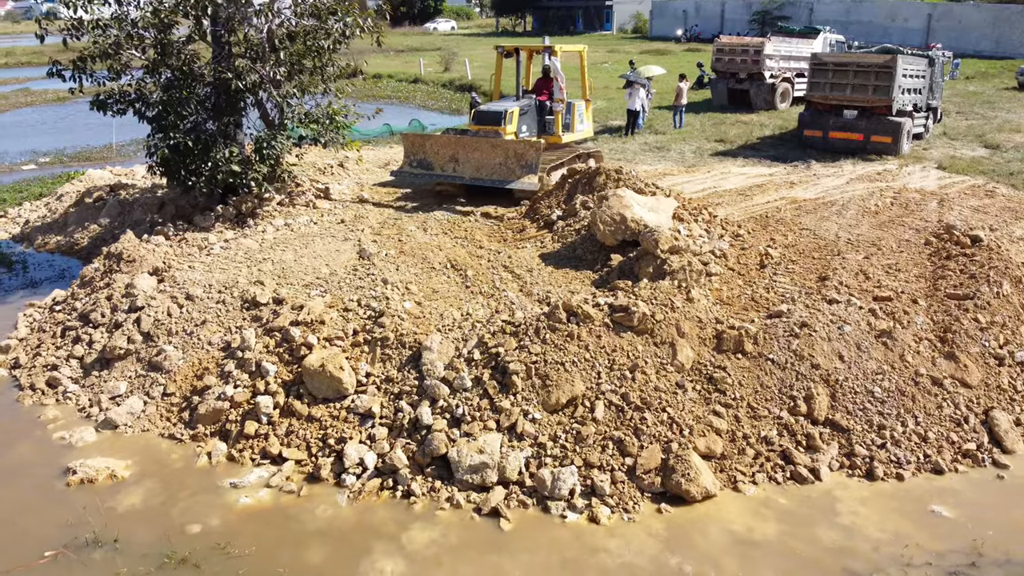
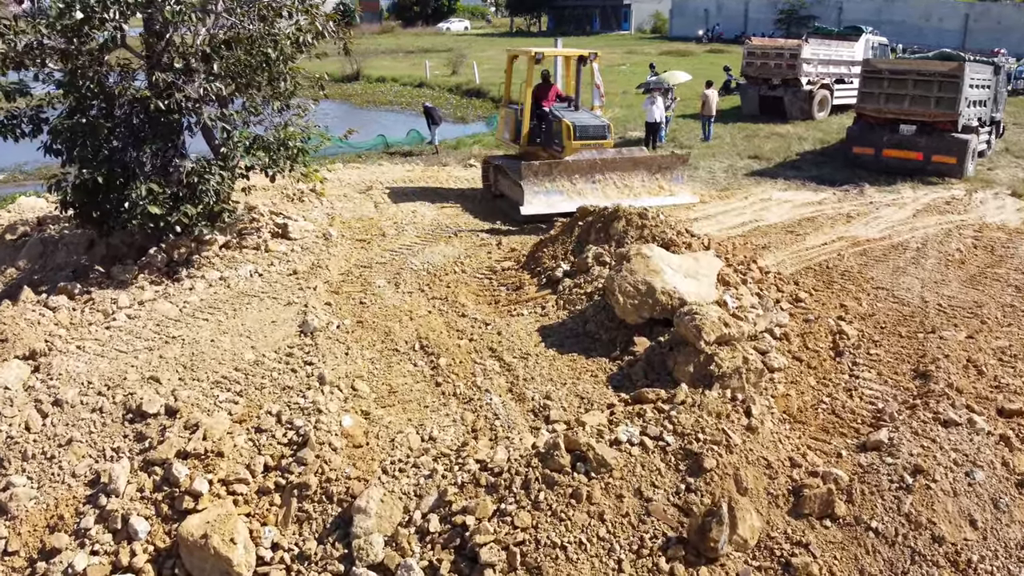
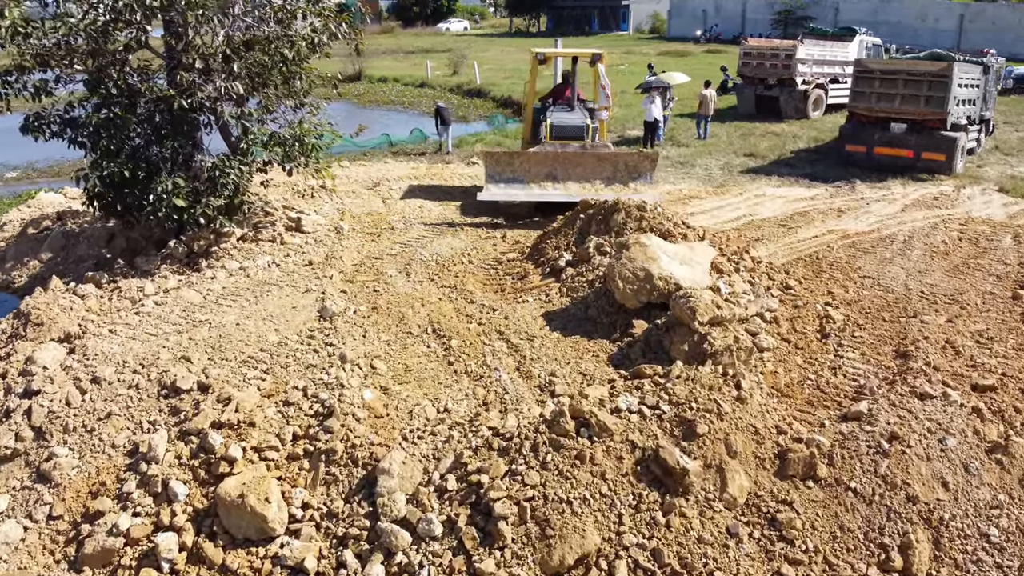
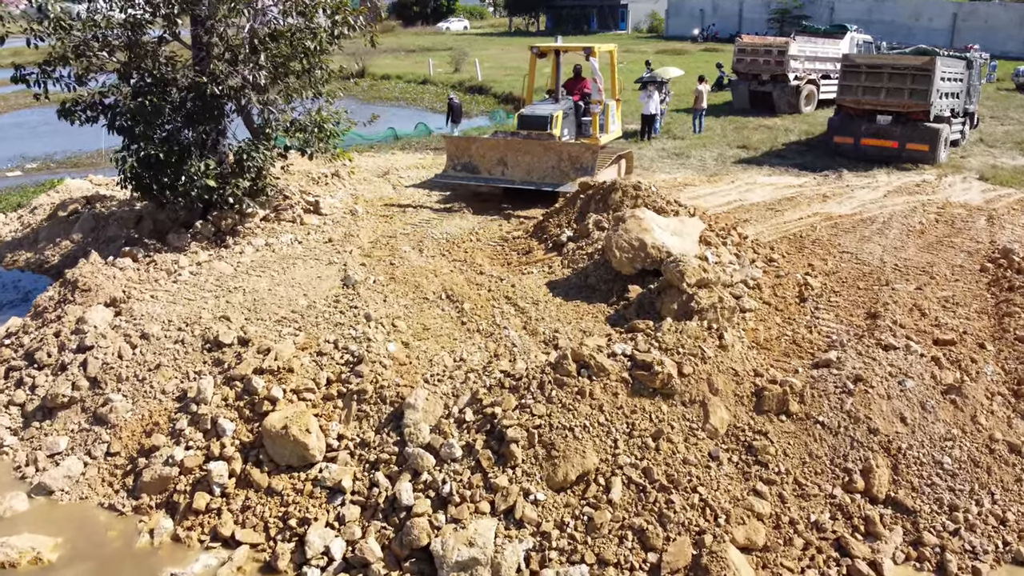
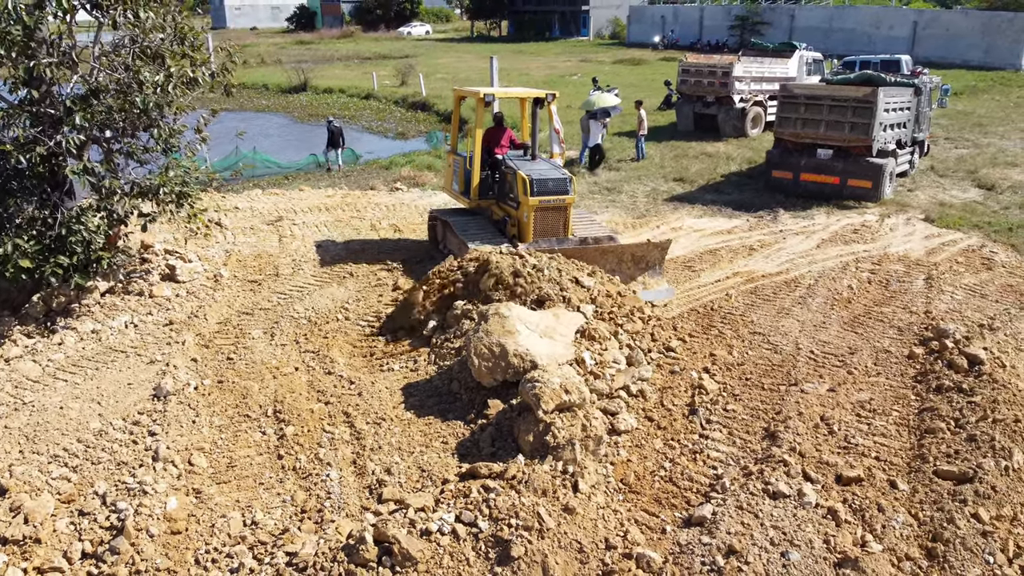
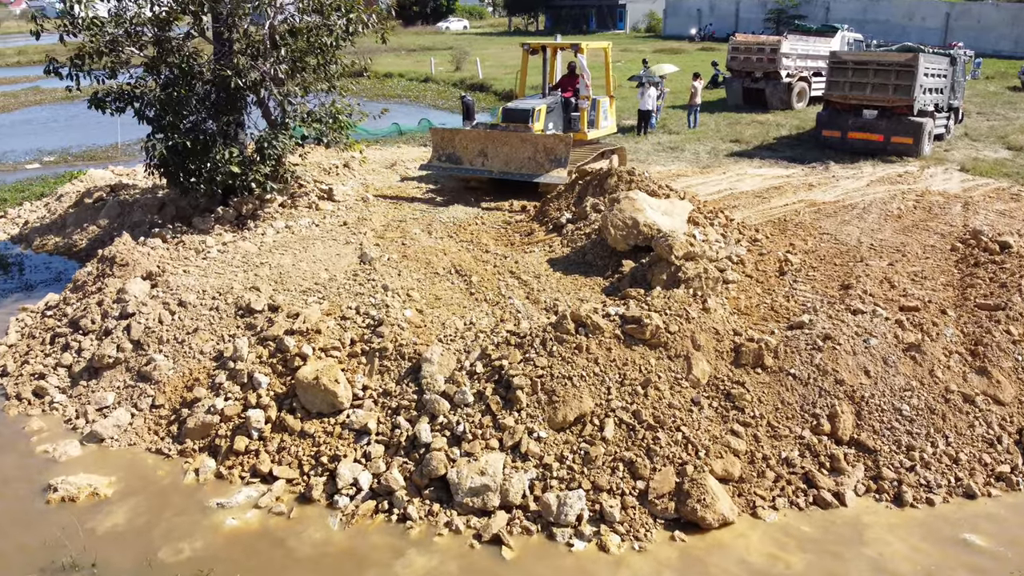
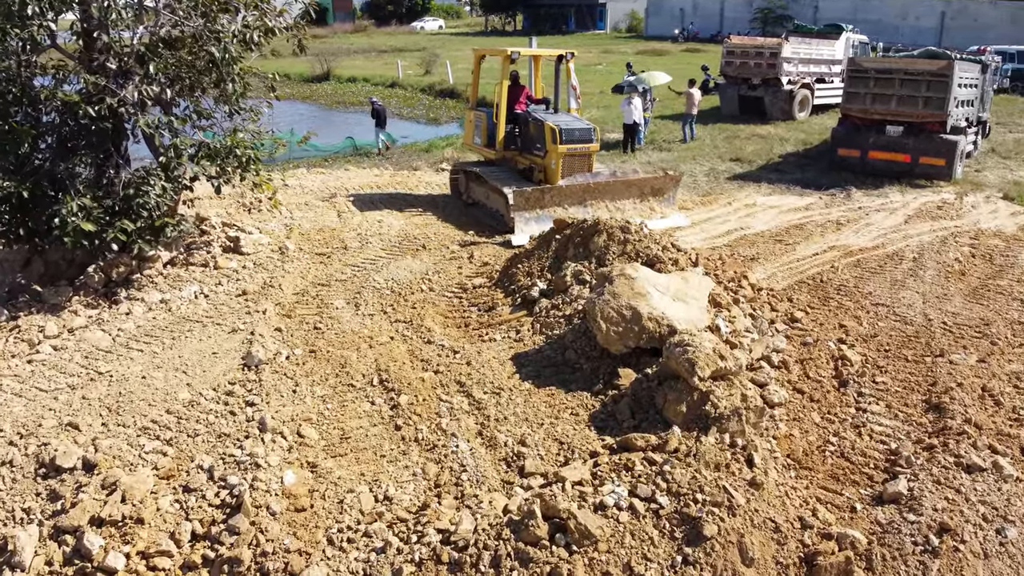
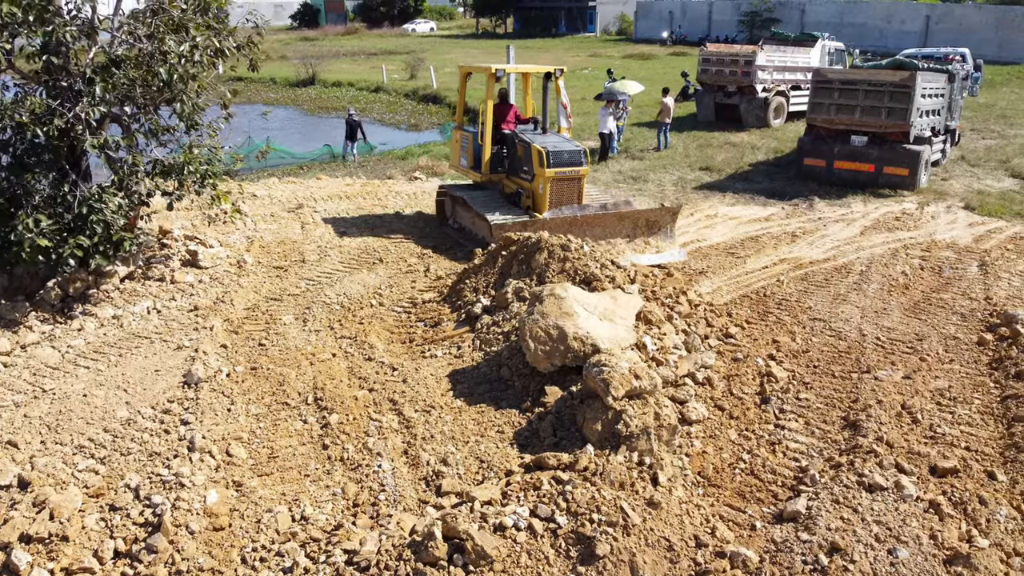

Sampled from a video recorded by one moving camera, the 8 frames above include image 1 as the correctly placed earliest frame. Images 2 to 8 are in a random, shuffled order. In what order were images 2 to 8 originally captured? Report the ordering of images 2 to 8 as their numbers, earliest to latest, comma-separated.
6, 4, 3, 2, 7, 8, 5
